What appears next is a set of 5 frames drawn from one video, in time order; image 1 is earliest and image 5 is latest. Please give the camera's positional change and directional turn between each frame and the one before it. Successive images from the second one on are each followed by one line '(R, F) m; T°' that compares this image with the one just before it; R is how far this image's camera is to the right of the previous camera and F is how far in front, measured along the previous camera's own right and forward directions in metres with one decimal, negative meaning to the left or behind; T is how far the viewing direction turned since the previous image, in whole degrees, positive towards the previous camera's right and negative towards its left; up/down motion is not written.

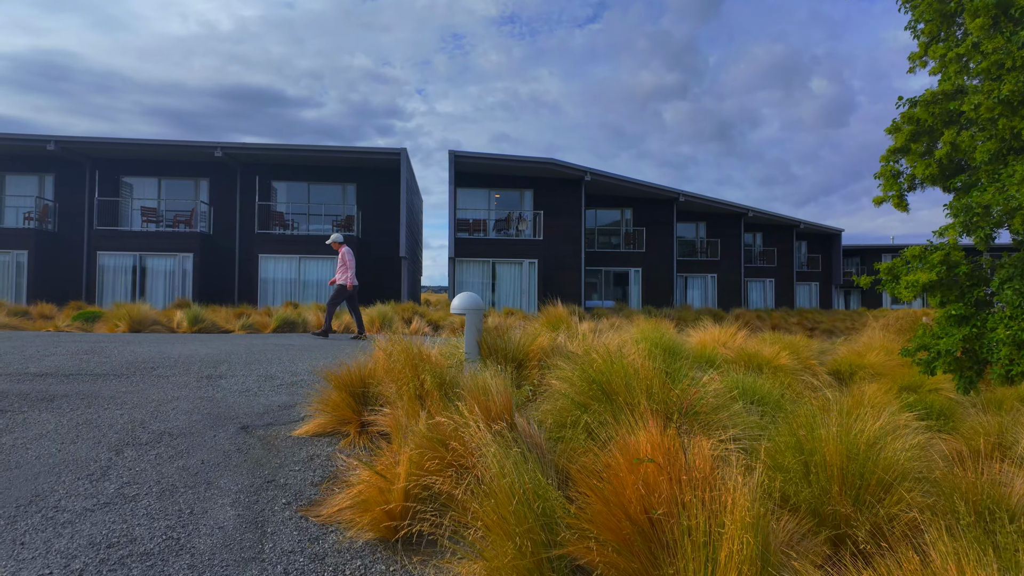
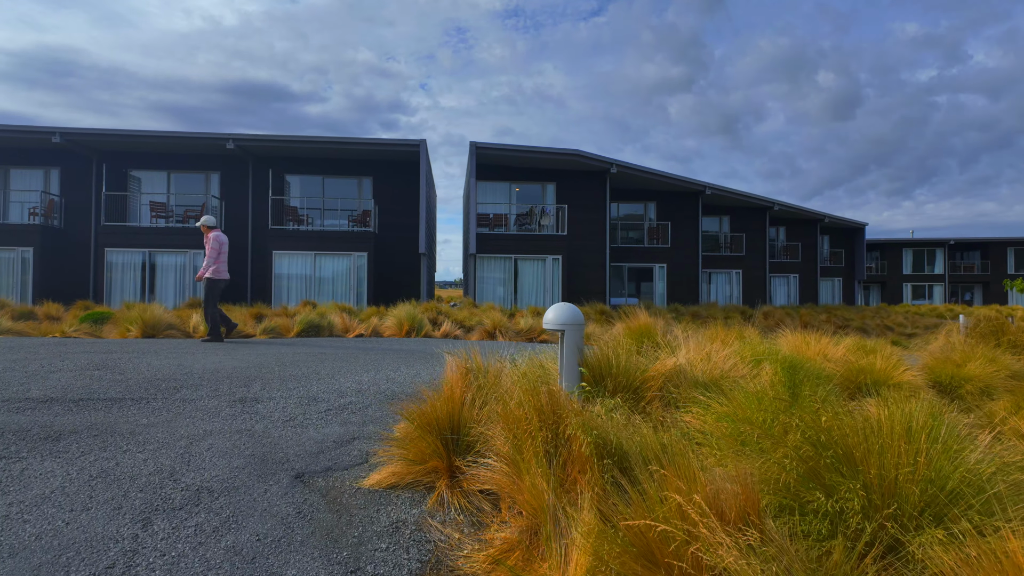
(-0.5, +0.7) m; 0°
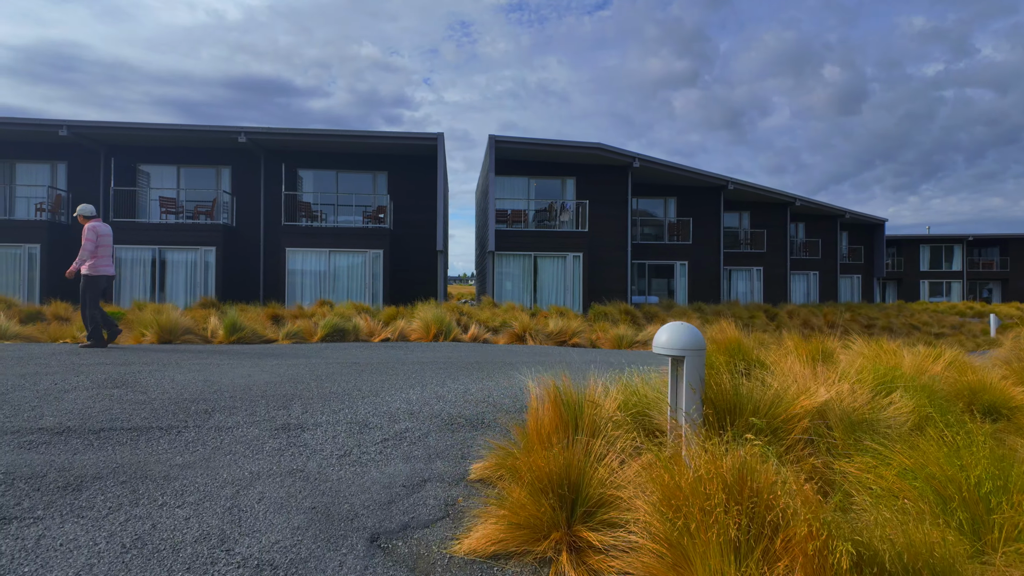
(-0.4, +0.5) m; 0°
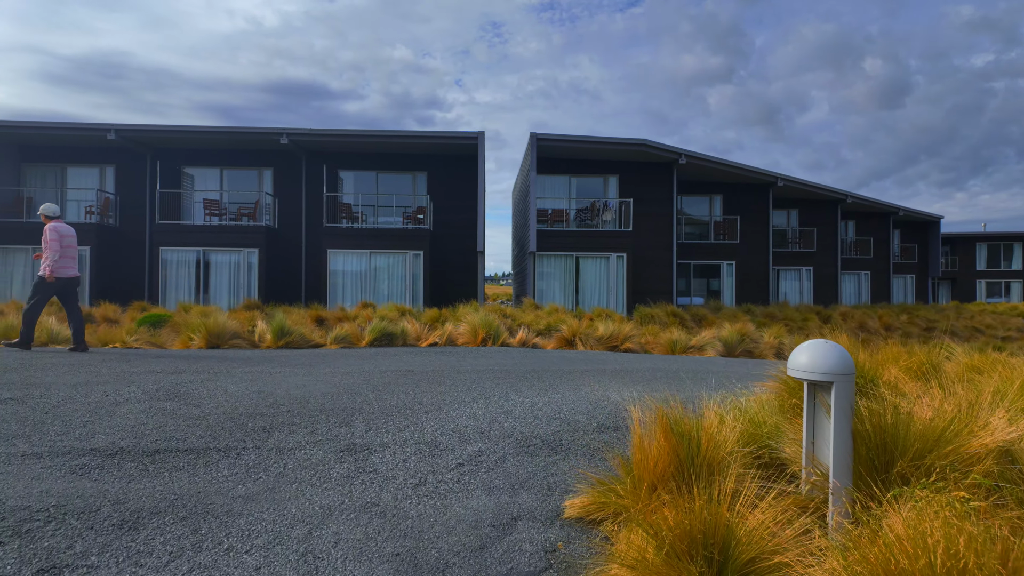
(-0.3, +0.3) m; -3°
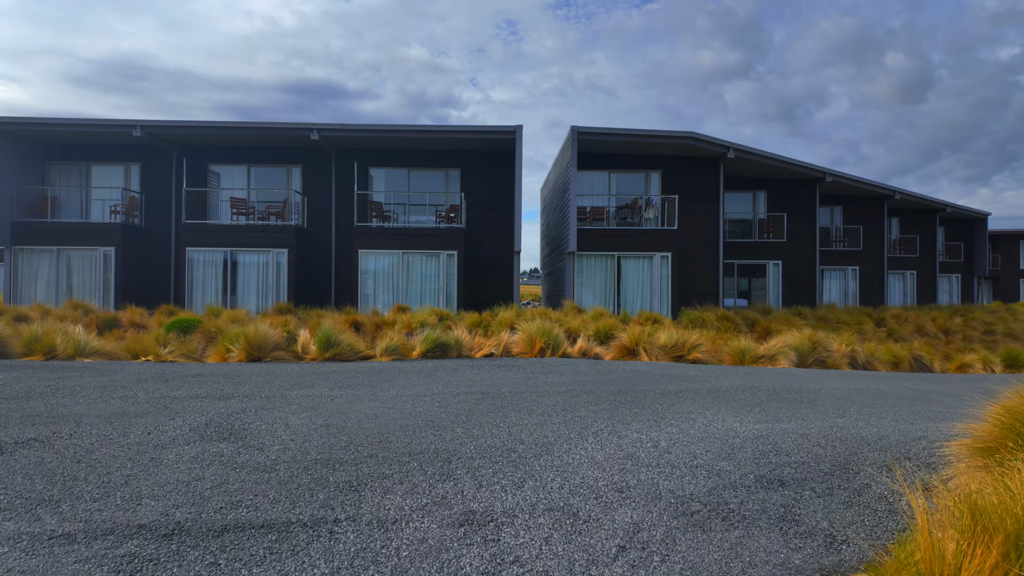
(-0.6, +0.7) m; -1°
